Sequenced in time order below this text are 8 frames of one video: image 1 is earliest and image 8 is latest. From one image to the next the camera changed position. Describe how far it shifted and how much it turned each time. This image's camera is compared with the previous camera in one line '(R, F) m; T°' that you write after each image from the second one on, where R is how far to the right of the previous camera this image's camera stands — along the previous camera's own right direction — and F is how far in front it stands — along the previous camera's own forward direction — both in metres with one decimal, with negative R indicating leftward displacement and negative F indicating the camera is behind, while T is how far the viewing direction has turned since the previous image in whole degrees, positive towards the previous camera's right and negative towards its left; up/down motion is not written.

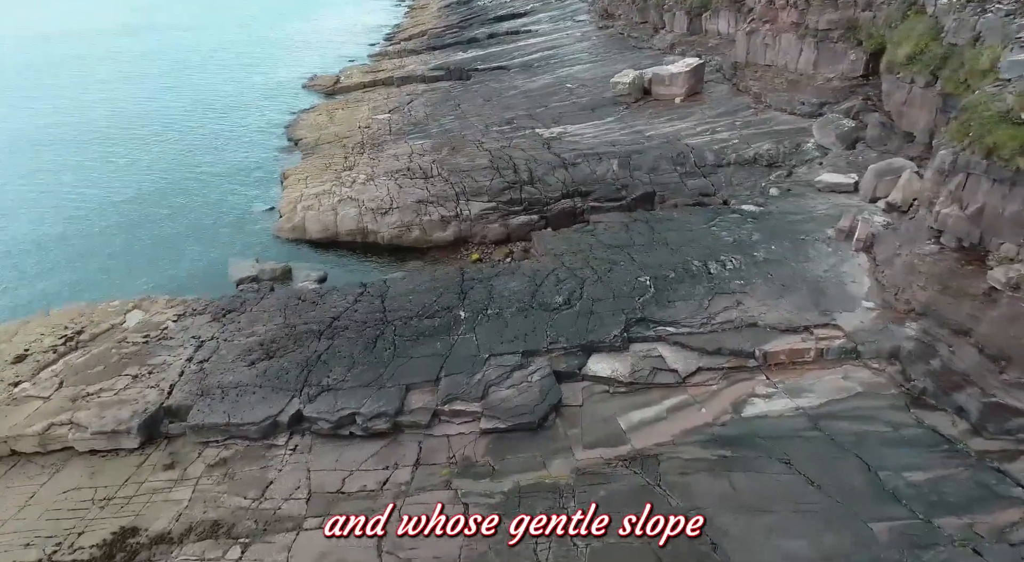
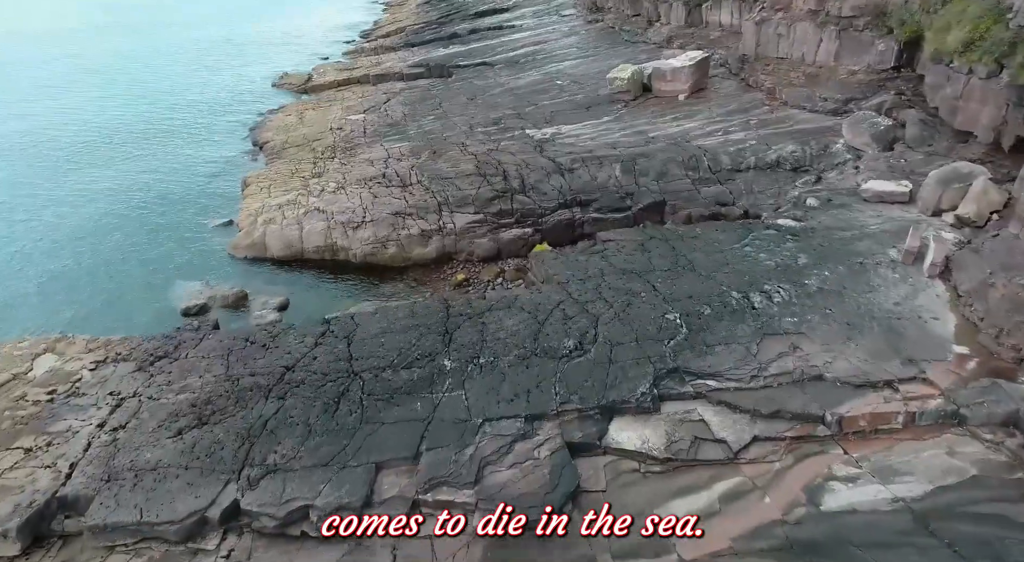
(-0.2, +1.8) m; +1°
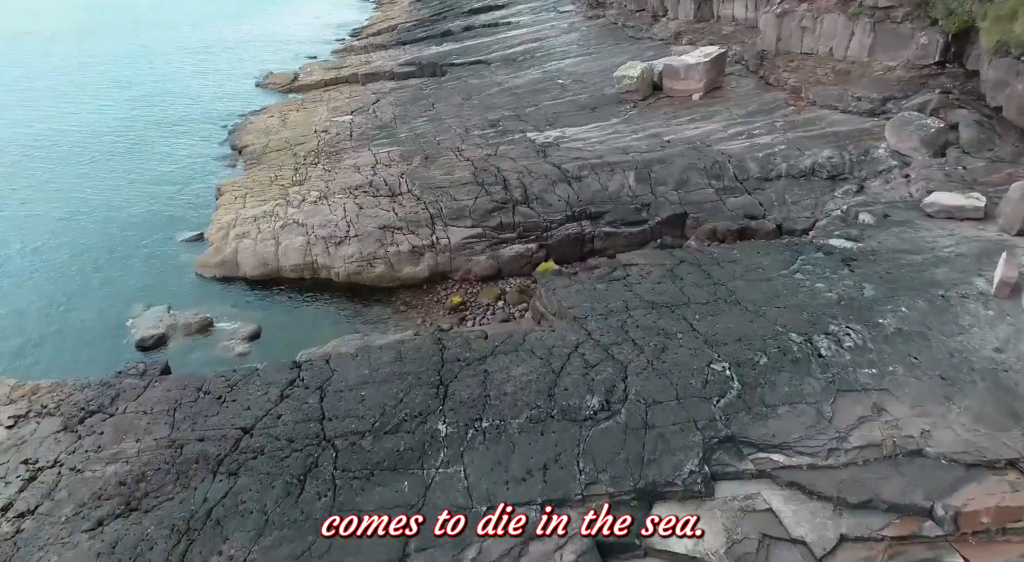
(-0.1, +1.4) m; +1°
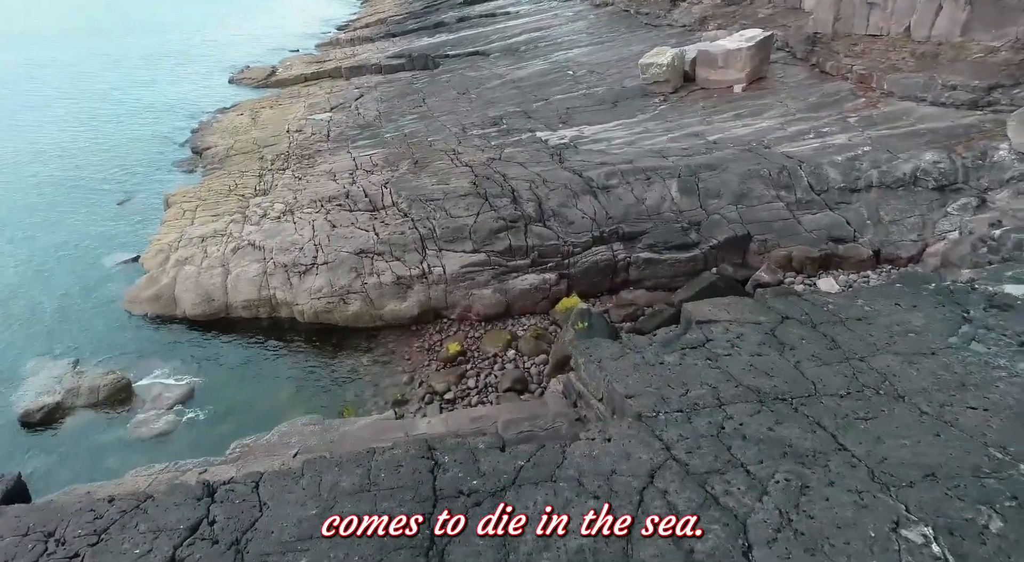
(-0.3, +2.6) m; 0°
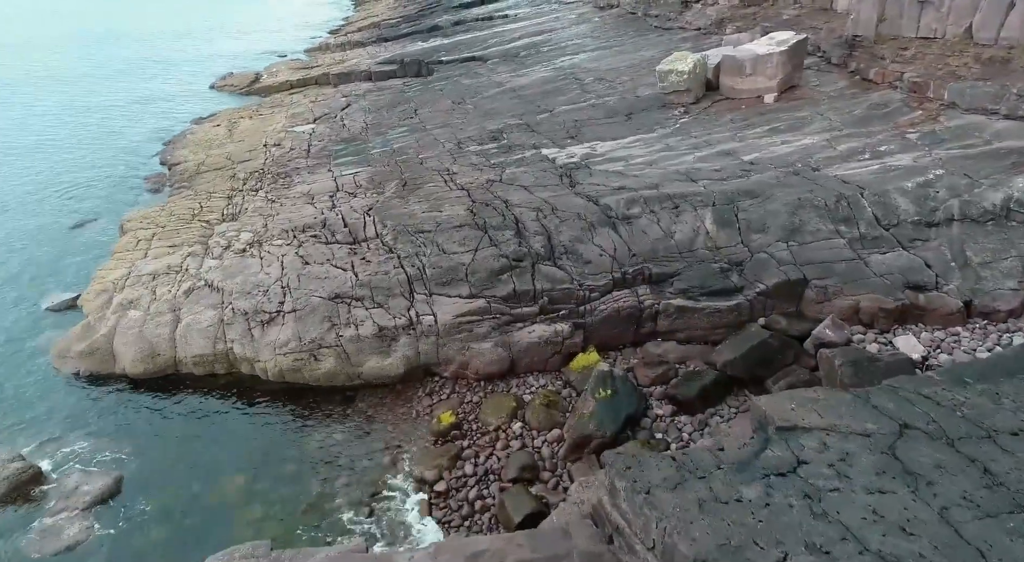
(-0.1, +1.6) m; 0°
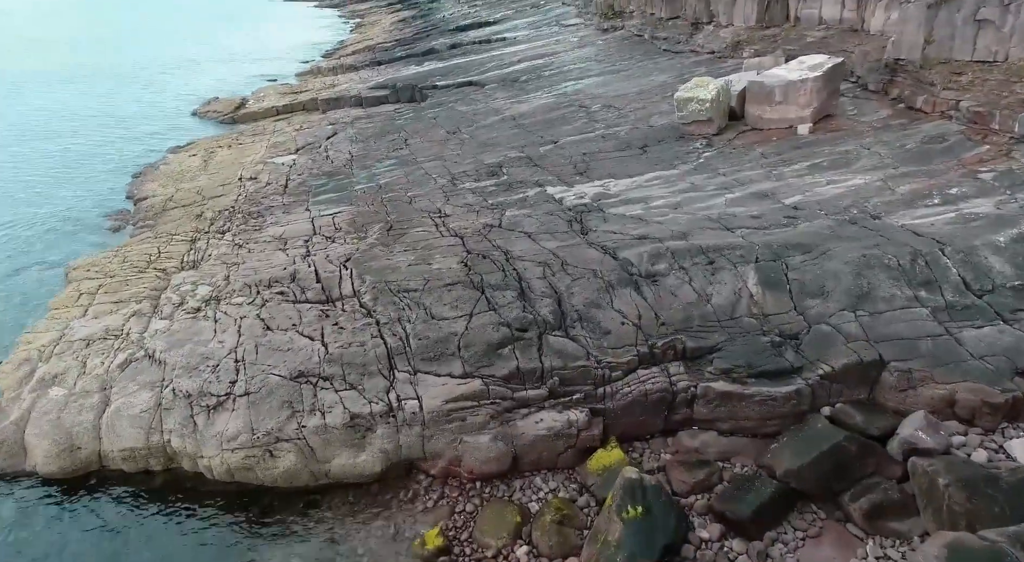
(0.0, +1.5) m; 0°
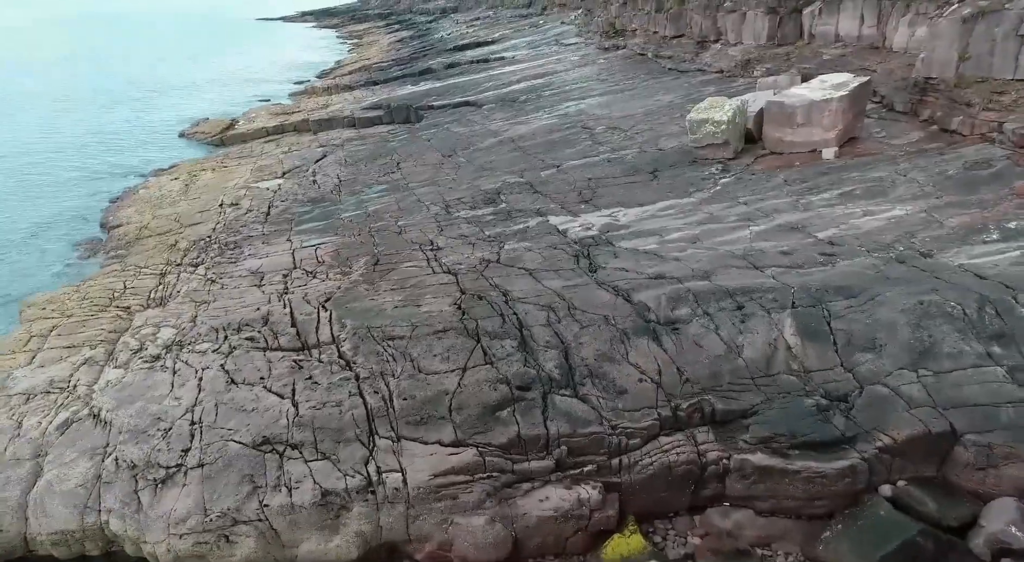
(0.0, +0.9) m; 0°
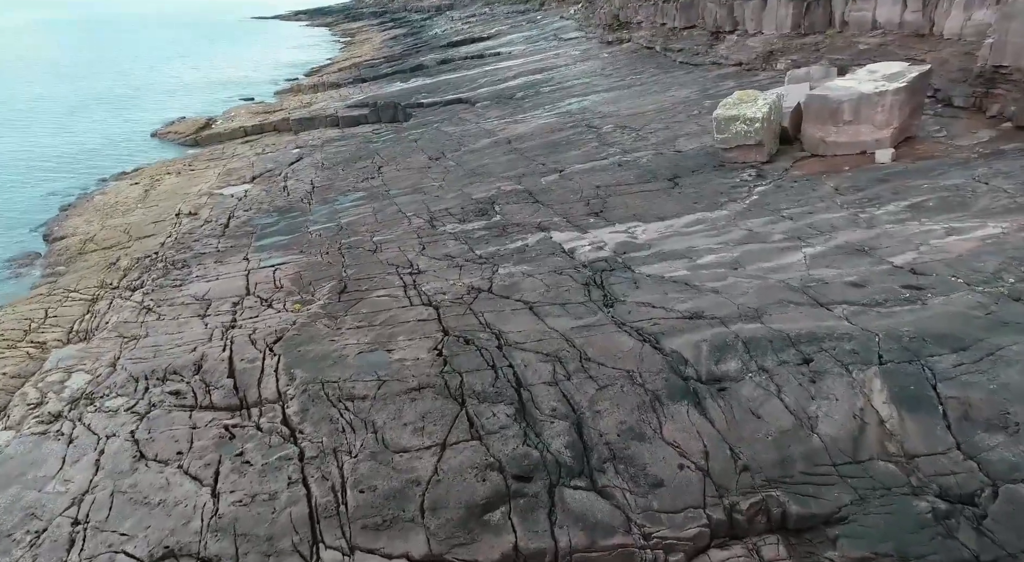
(0.0, +1.5) m; 0°
